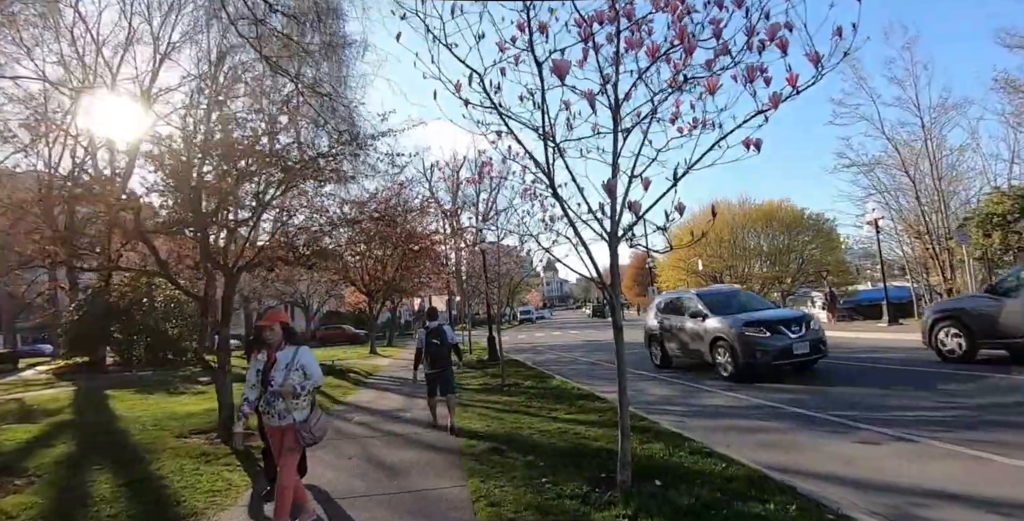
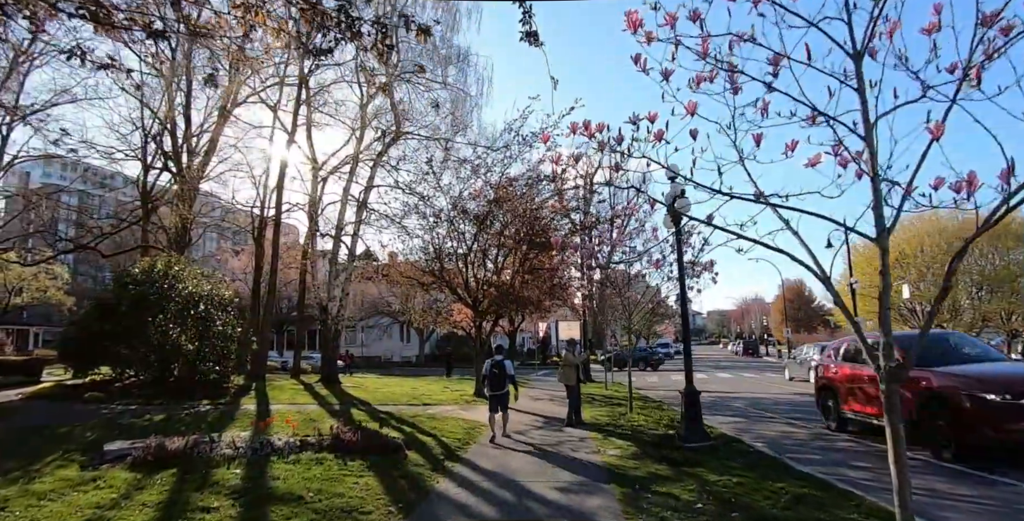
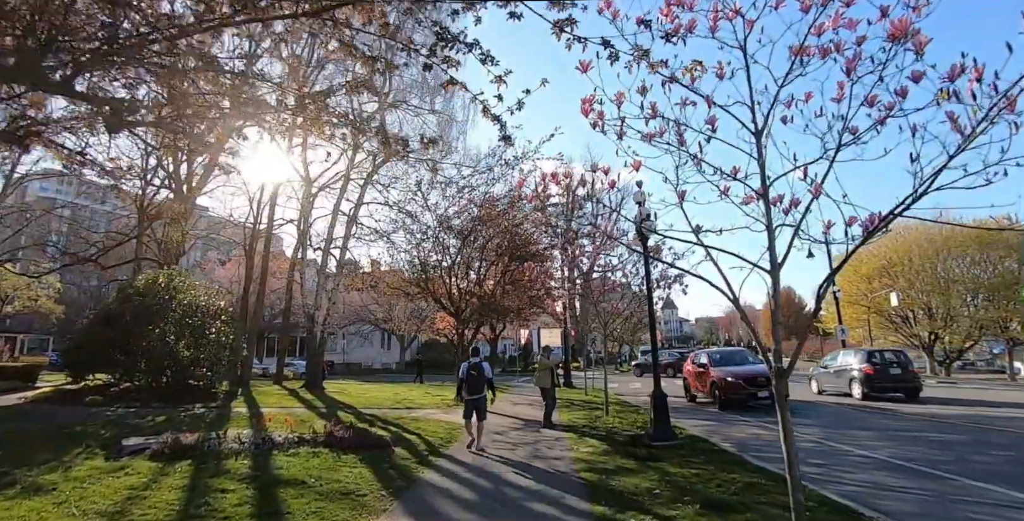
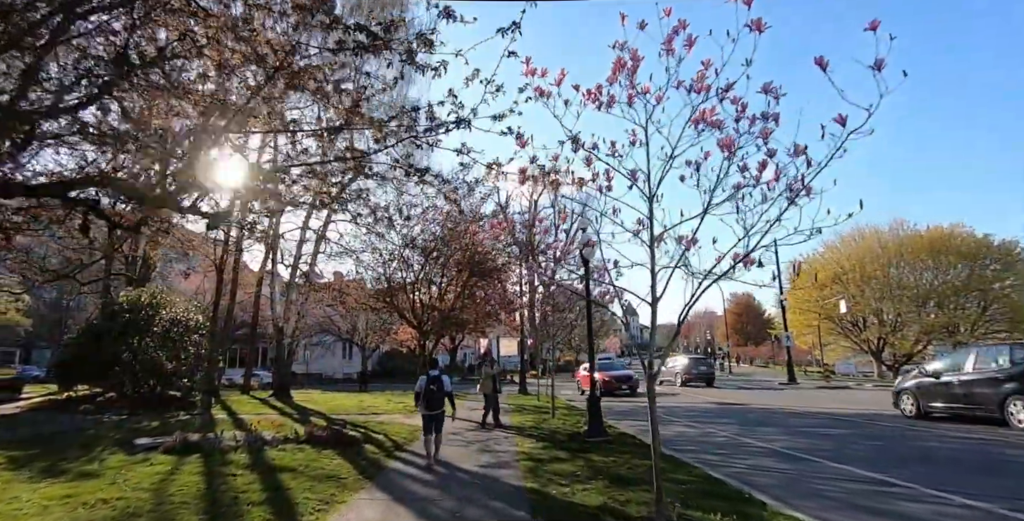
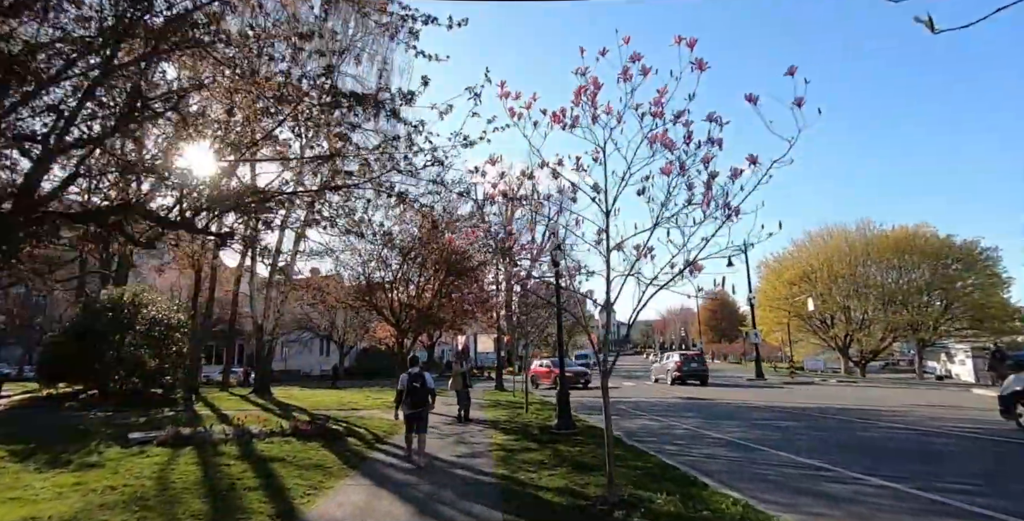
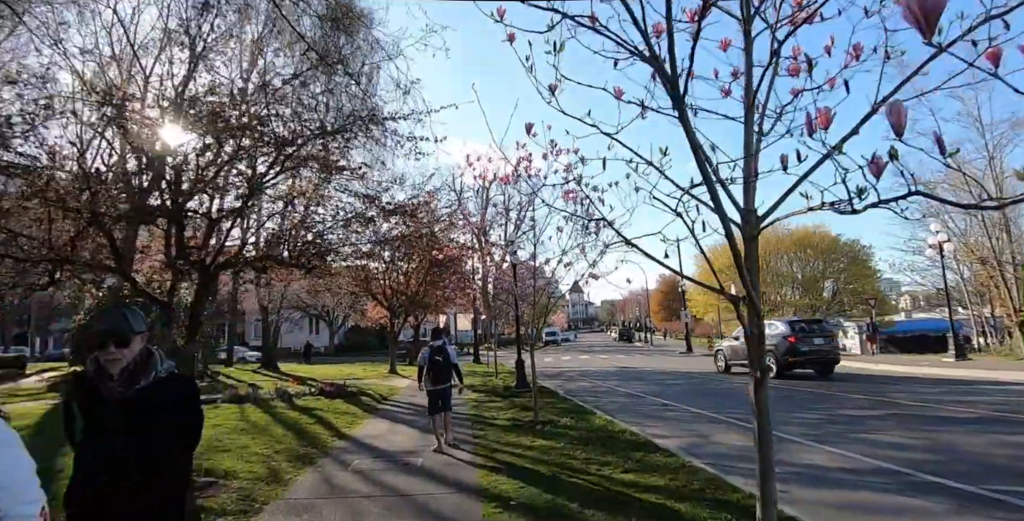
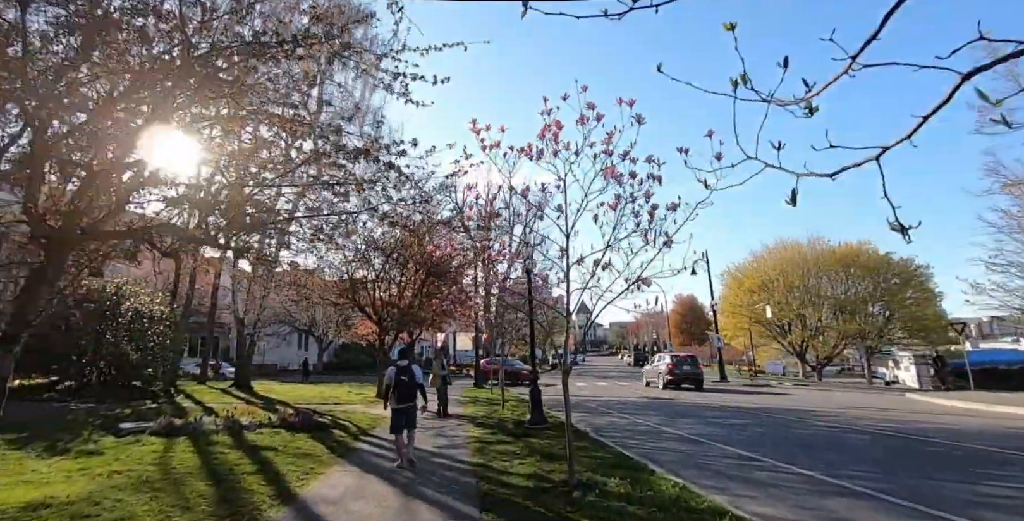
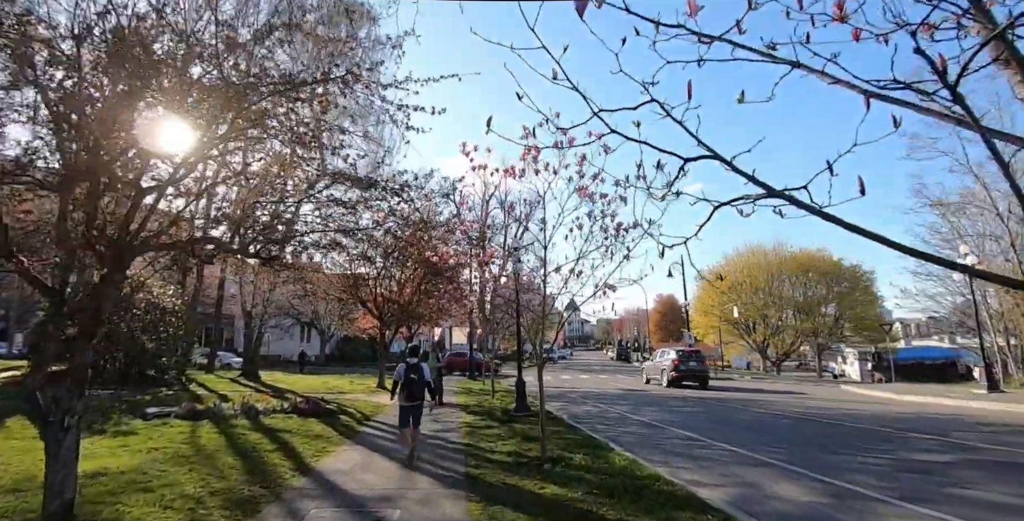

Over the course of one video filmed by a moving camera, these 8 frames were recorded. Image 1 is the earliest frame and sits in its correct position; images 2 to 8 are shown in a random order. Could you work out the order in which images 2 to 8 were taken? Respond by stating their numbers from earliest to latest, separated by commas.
6, 8, 7, 5, 4, 3, 2
